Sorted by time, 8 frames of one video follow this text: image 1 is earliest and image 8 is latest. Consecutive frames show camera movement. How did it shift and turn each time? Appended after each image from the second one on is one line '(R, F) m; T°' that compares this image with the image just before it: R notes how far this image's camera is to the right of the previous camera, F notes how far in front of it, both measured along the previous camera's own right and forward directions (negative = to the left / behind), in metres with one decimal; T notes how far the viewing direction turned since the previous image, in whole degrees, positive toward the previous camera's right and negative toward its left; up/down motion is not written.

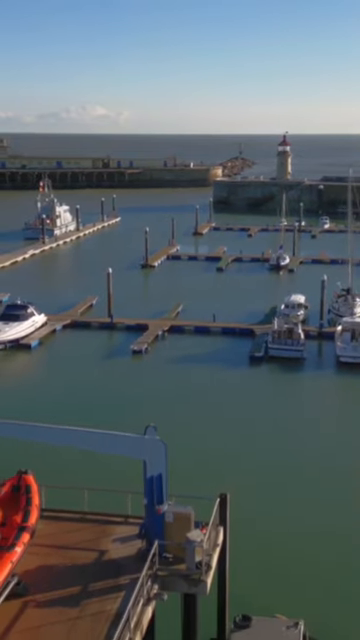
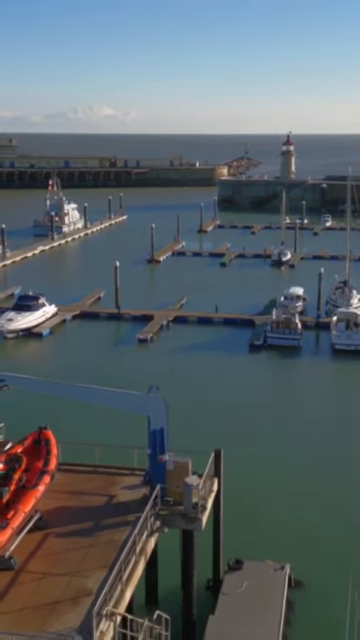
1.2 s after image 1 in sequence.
(+0.1, -1.6) m; 0°
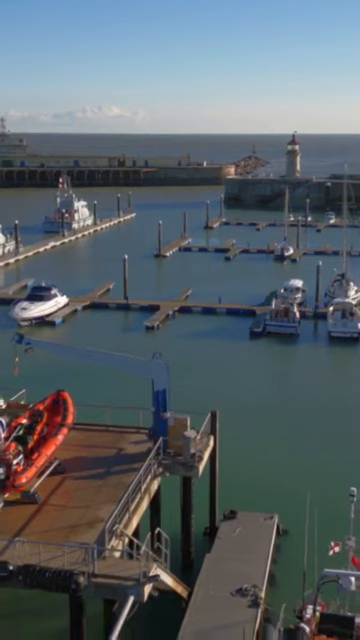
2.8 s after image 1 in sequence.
(+0.1, -1.8) m; -1°
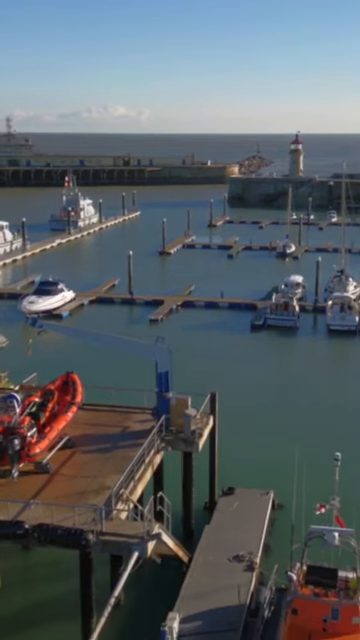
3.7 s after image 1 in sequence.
(+0.1, -1.0) m; 0°
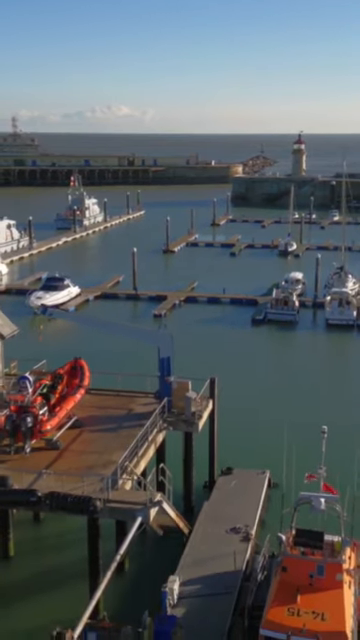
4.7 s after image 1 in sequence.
(+0.1, -1.0) m; 0°
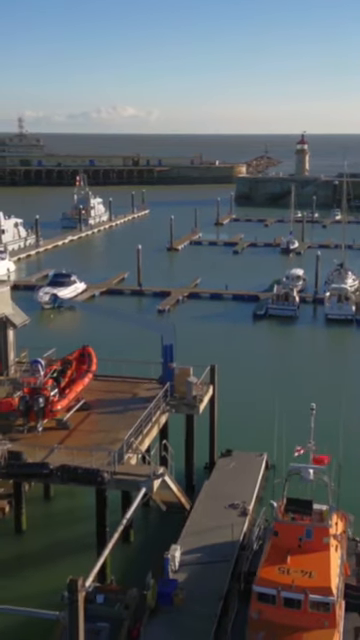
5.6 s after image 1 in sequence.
(+0.1, -1.0) m; 0°
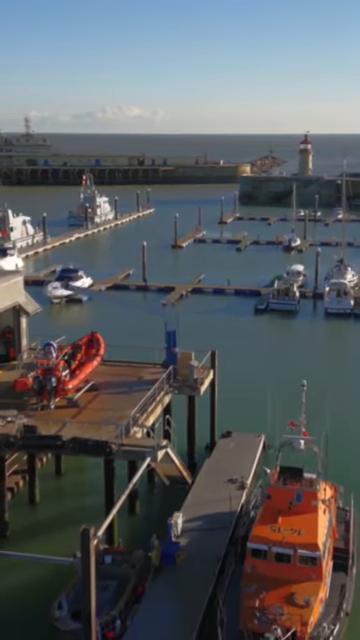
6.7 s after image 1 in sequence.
(0.0, -1.2) m; 0°
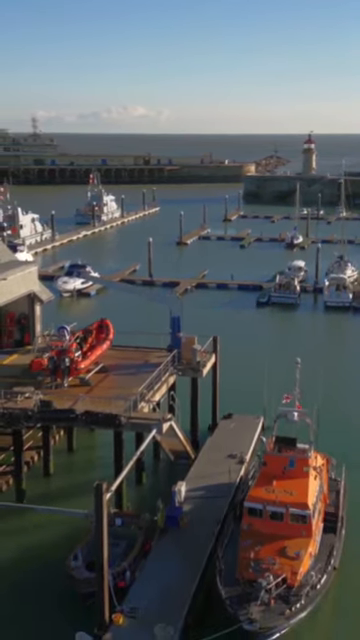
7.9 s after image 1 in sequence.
(0.0, -1.3) m; 0°
